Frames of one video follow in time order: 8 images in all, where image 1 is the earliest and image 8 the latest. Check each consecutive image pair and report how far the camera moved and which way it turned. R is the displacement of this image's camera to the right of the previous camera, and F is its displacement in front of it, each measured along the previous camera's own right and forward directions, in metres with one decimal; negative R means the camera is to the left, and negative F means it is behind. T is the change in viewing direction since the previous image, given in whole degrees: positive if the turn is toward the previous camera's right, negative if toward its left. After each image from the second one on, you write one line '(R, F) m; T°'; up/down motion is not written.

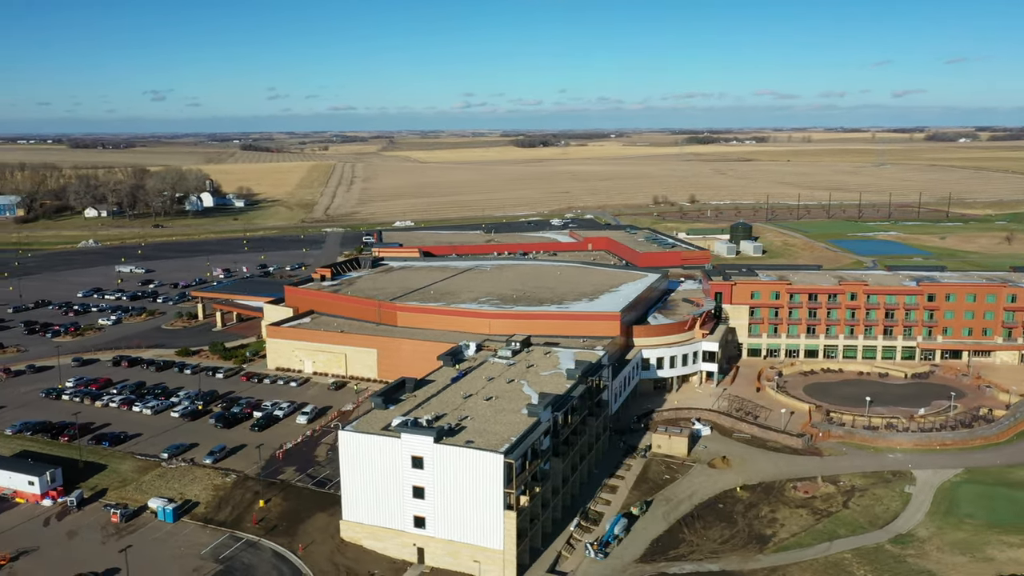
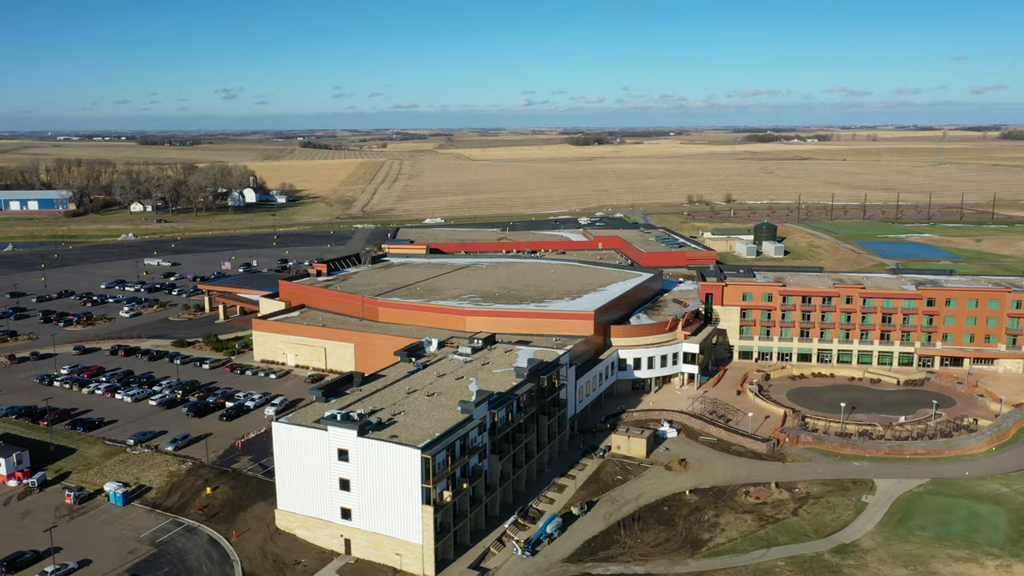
(+5.1, 0.0) m; -4°
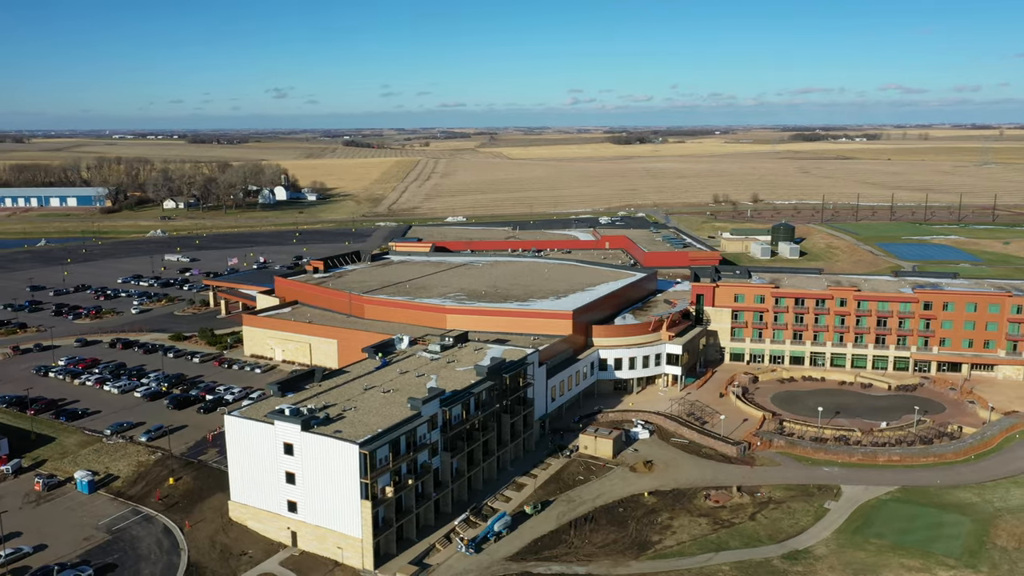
(+3.9, 0.0) m; -3°
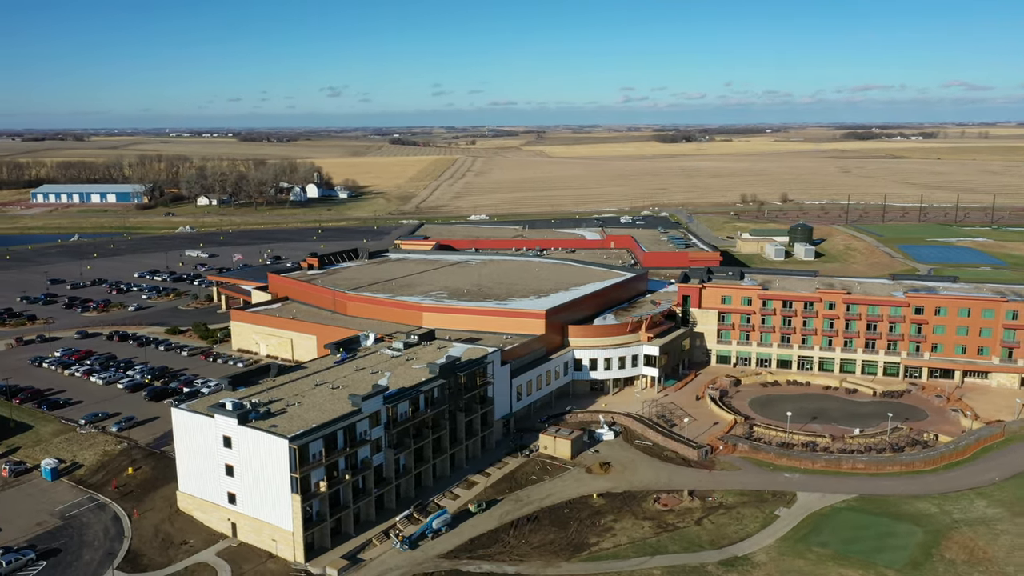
(+4.5, 0.0) m; -3°
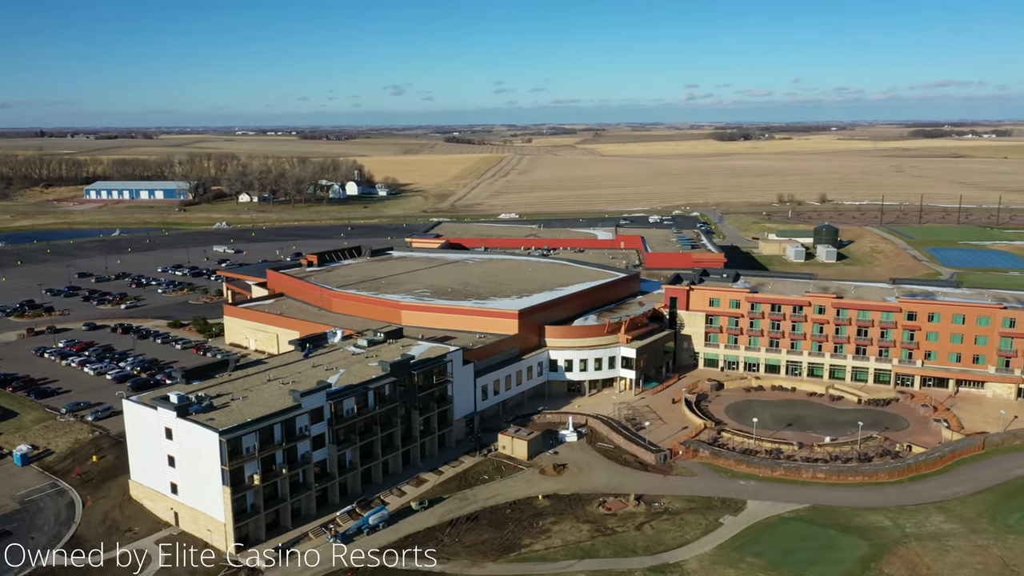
(+5.1, +0.1) m; -4°
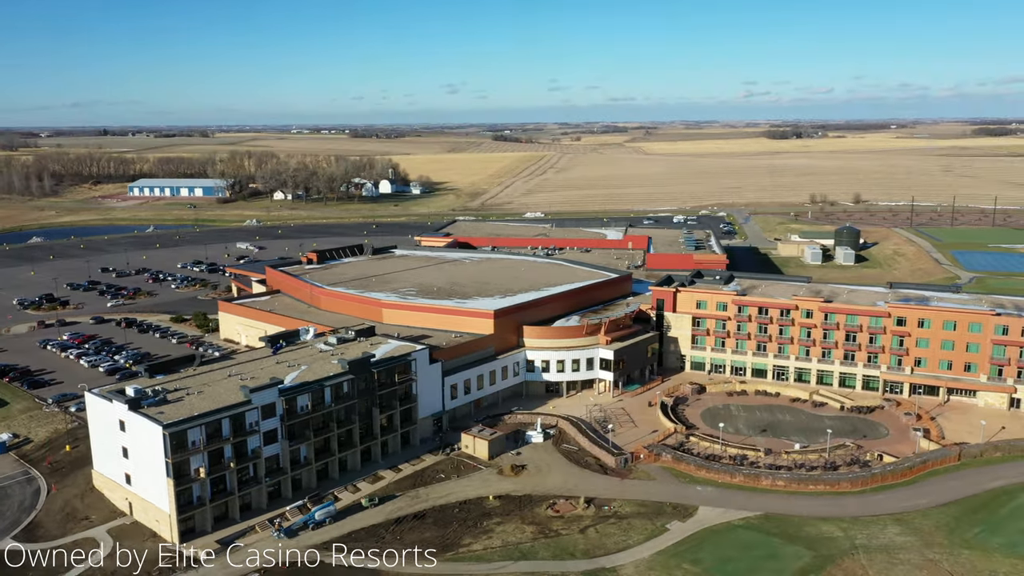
(+4.5, +0.1) m; -4°
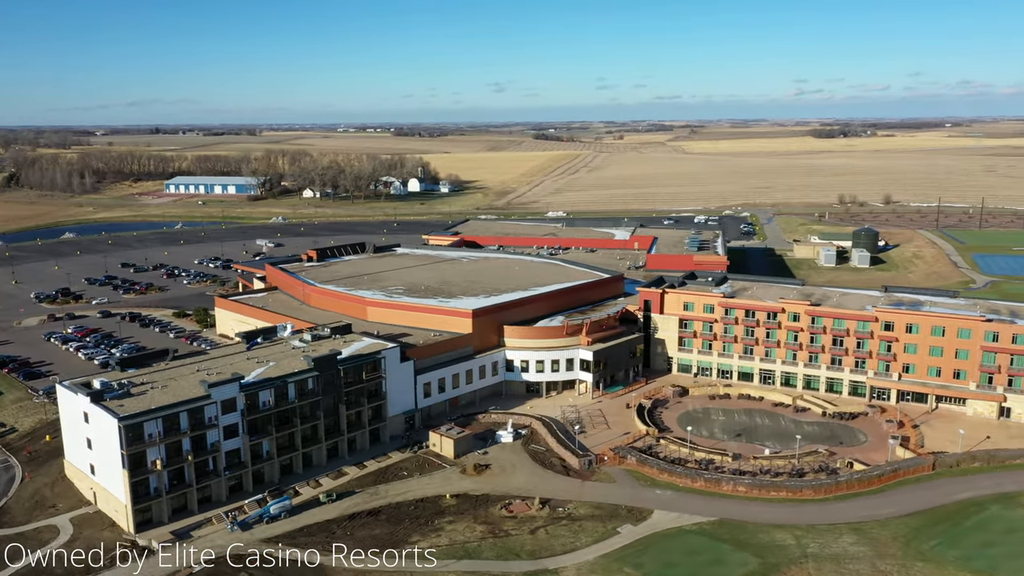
(+3.9, 0.0) m; -3°
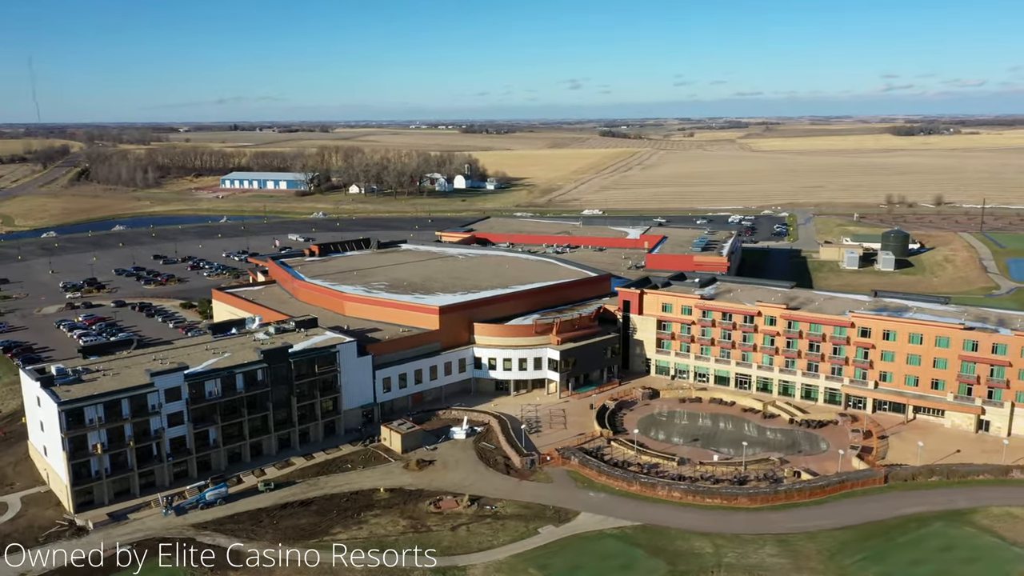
(+6.3, +0.2) m; -5°
